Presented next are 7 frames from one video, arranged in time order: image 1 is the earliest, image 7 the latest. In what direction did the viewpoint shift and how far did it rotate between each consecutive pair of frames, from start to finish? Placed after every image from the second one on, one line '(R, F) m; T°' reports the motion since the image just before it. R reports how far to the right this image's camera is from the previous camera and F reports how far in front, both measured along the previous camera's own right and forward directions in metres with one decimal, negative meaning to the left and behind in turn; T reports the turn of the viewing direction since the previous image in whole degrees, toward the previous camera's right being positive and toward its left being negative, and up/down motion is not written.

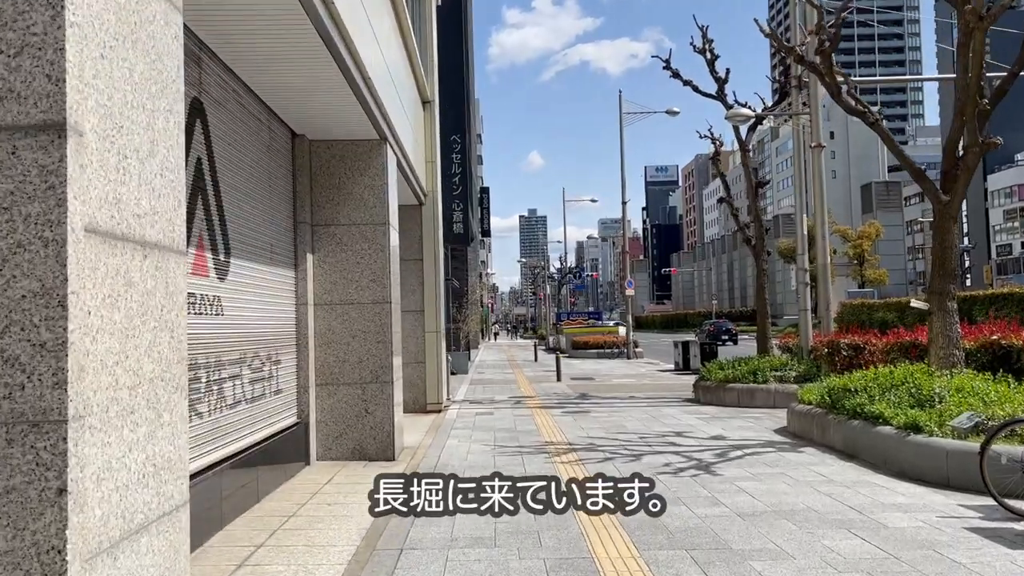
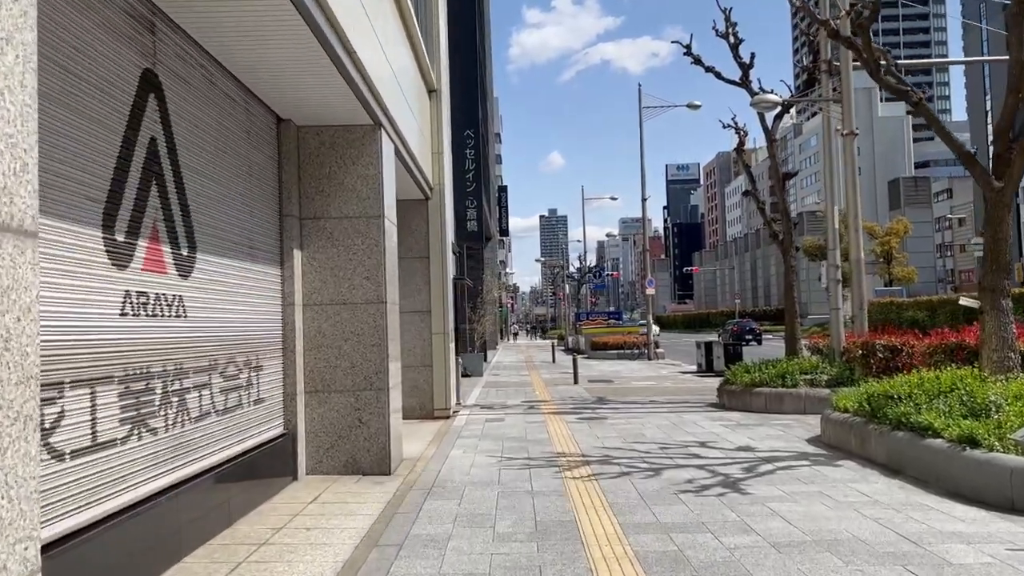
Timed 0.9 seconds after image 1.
(+0.2, +0.9) m; -1°
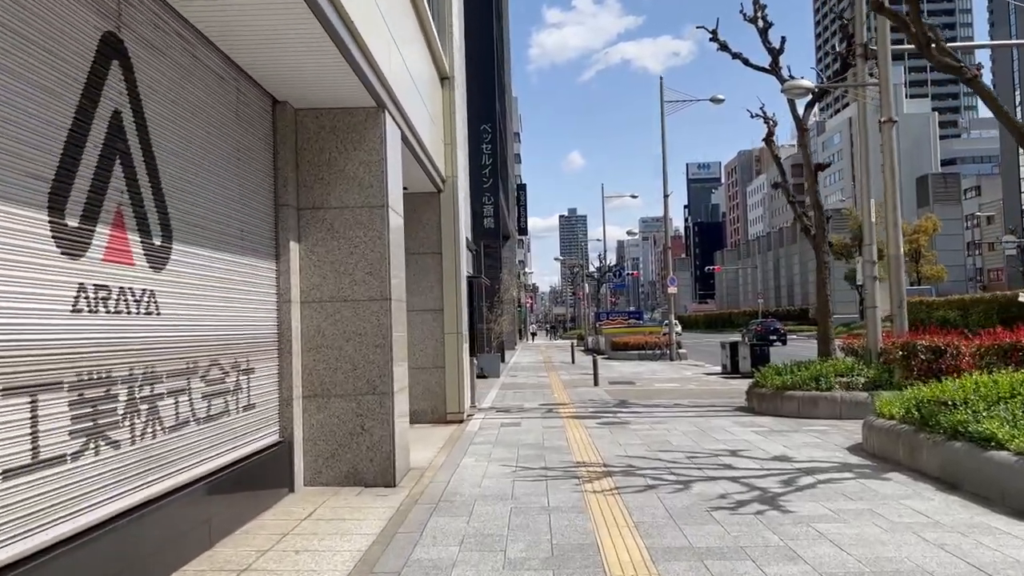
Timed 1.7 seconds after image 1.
(0.0, +0.7) m; -1°
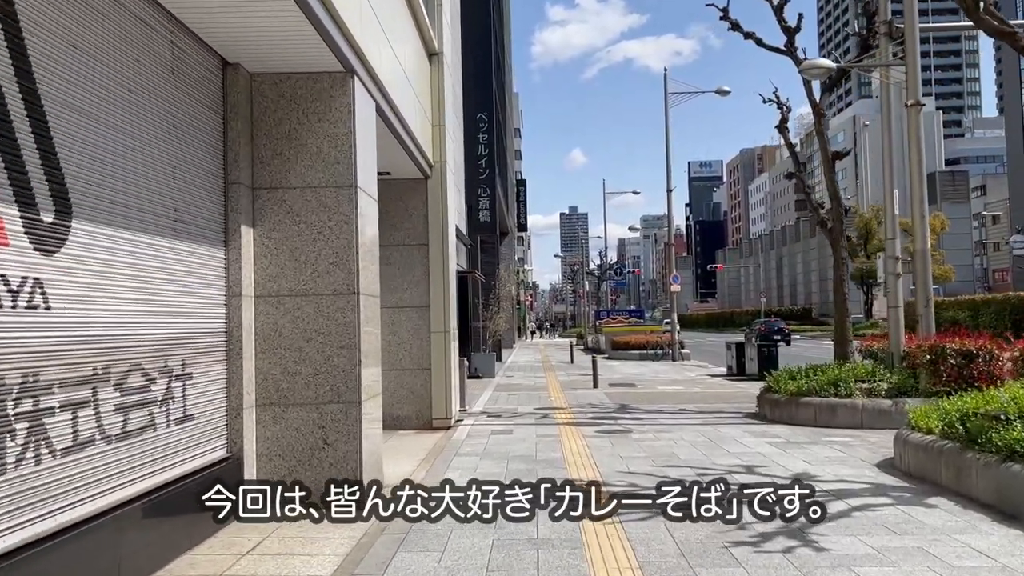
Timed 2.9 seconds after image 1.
(+0.1, +1.1) m; 0°
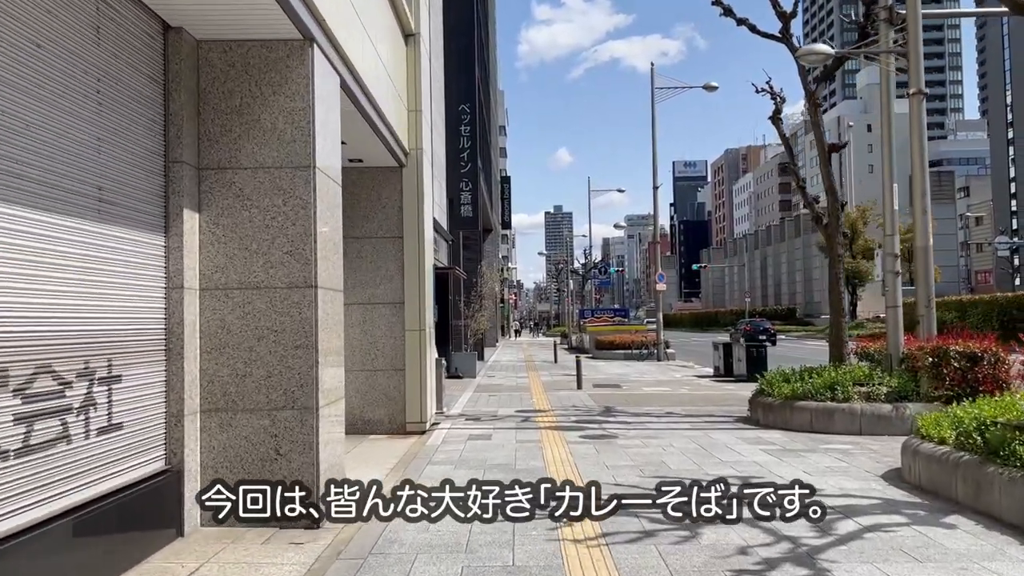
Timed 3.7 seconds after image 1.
(+0.1, +0.7) m; +1°
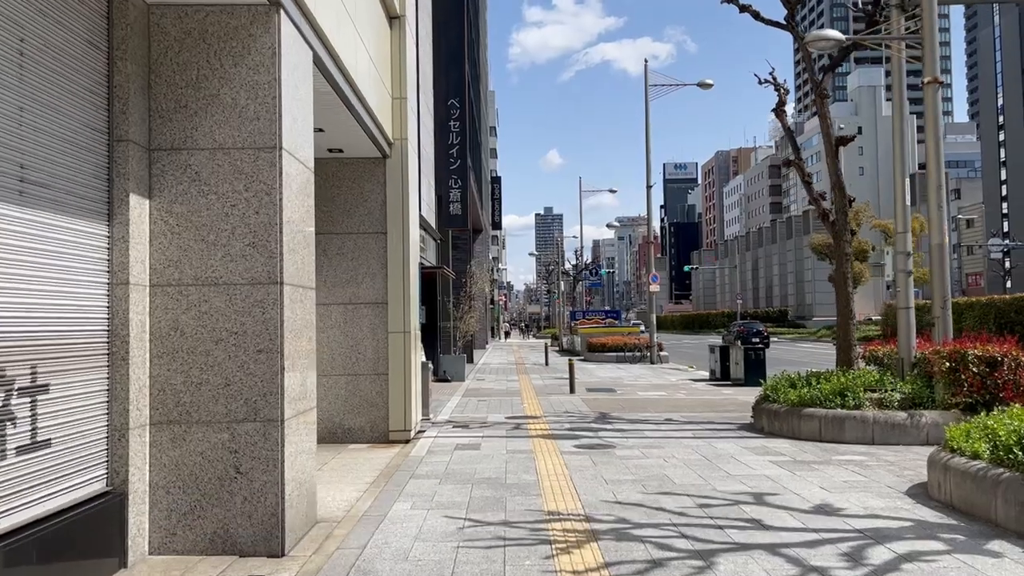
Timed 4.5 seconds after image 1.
(0.0, +0.7) m; +1°
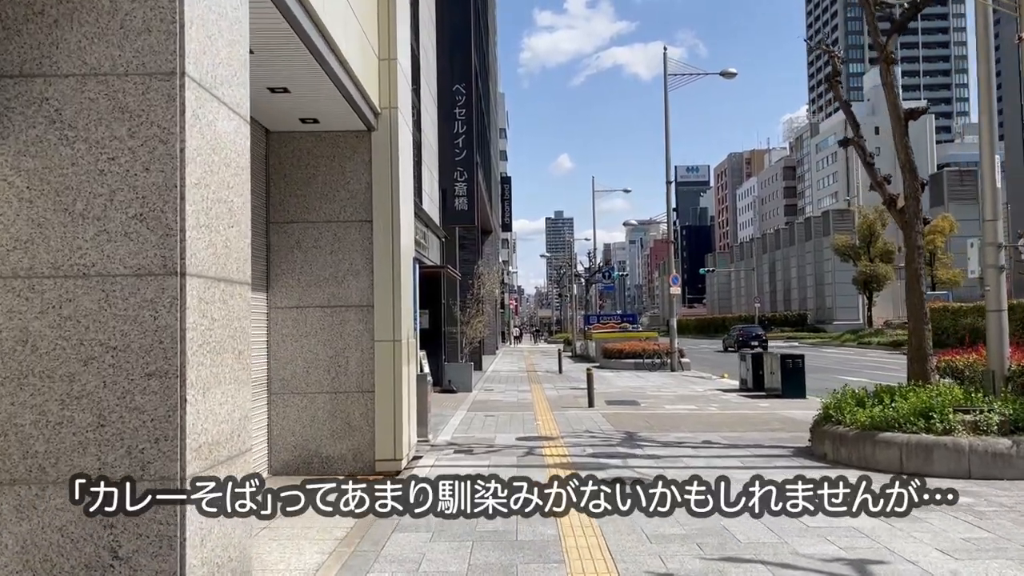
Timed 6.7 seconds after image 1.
(0.0, +2.0) m; -1°
